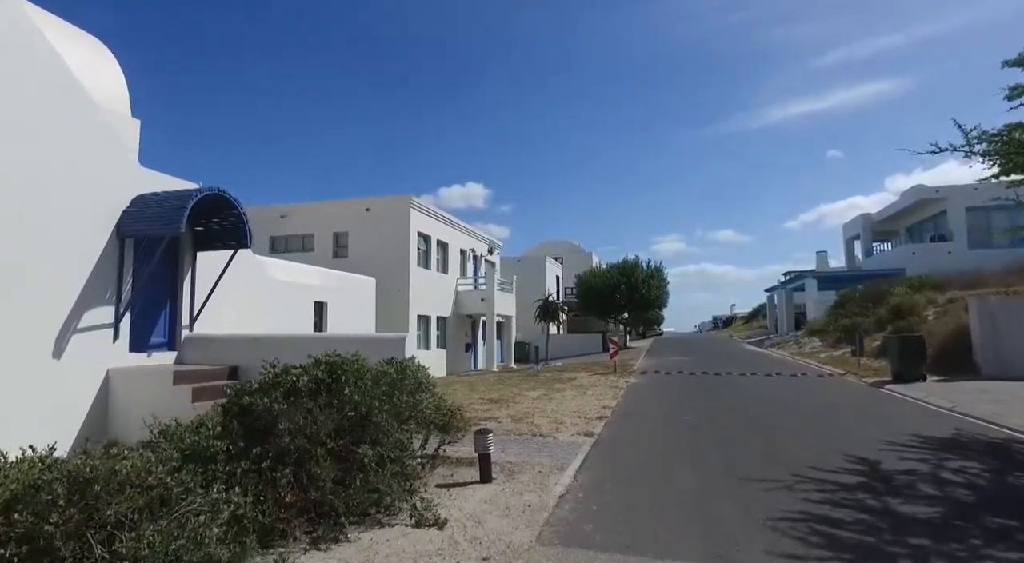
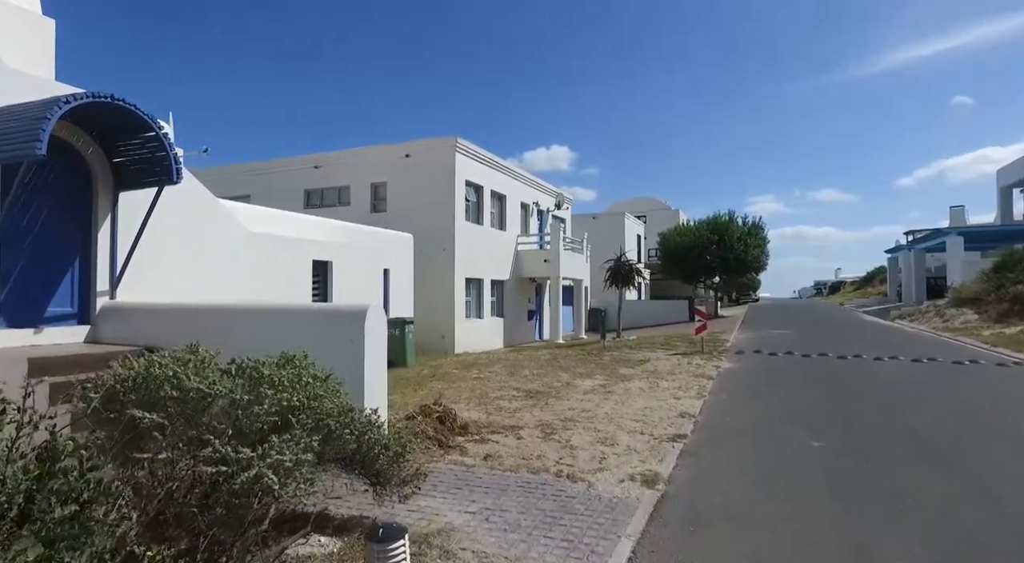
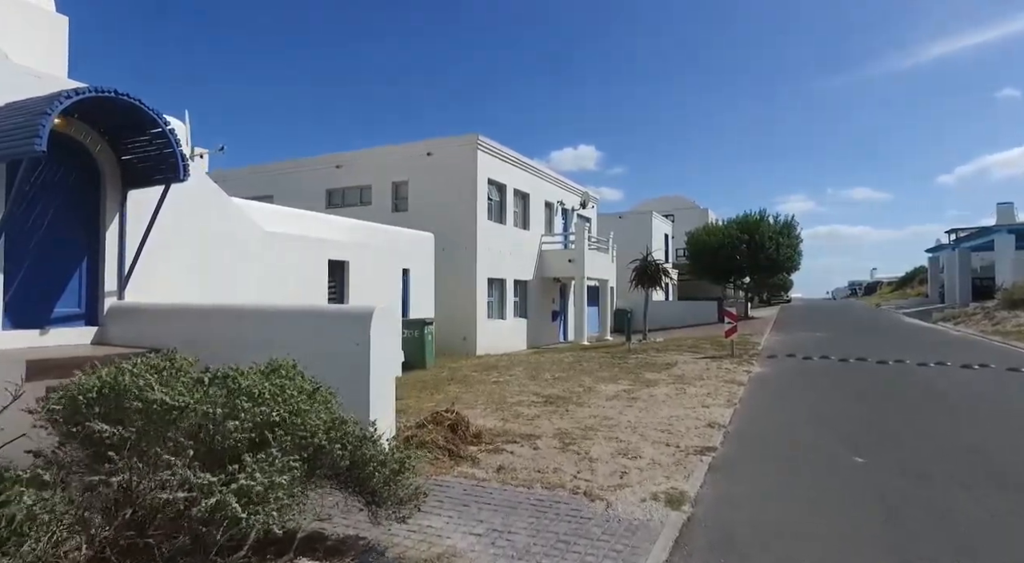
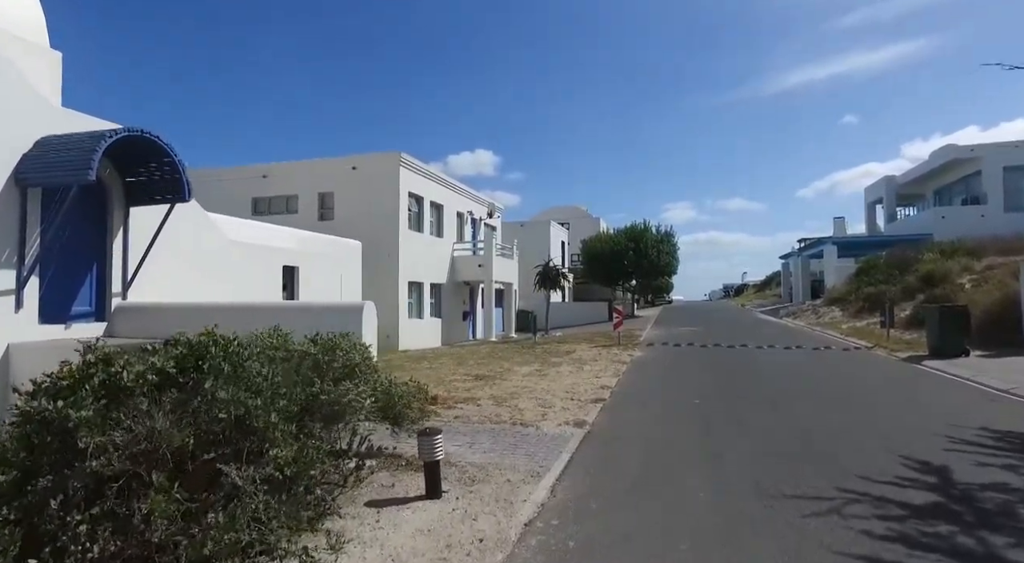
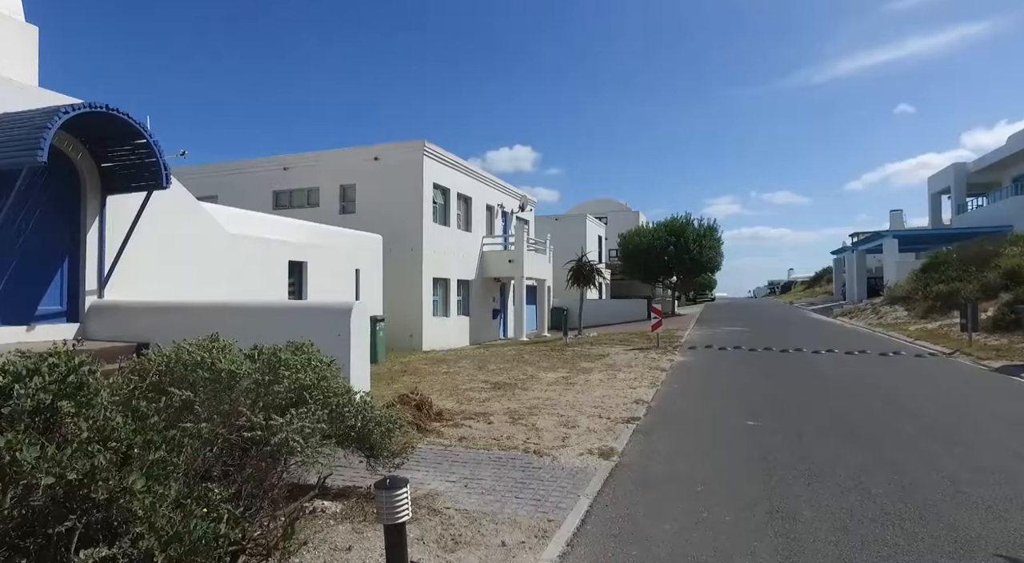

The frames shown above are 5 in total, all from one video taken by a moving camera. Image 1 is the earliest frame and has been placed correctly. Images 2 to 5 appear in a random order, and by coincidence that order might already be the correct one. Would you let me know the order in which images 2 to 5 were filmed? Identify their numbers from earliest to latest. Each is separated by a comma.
4, 5, 2, 3
